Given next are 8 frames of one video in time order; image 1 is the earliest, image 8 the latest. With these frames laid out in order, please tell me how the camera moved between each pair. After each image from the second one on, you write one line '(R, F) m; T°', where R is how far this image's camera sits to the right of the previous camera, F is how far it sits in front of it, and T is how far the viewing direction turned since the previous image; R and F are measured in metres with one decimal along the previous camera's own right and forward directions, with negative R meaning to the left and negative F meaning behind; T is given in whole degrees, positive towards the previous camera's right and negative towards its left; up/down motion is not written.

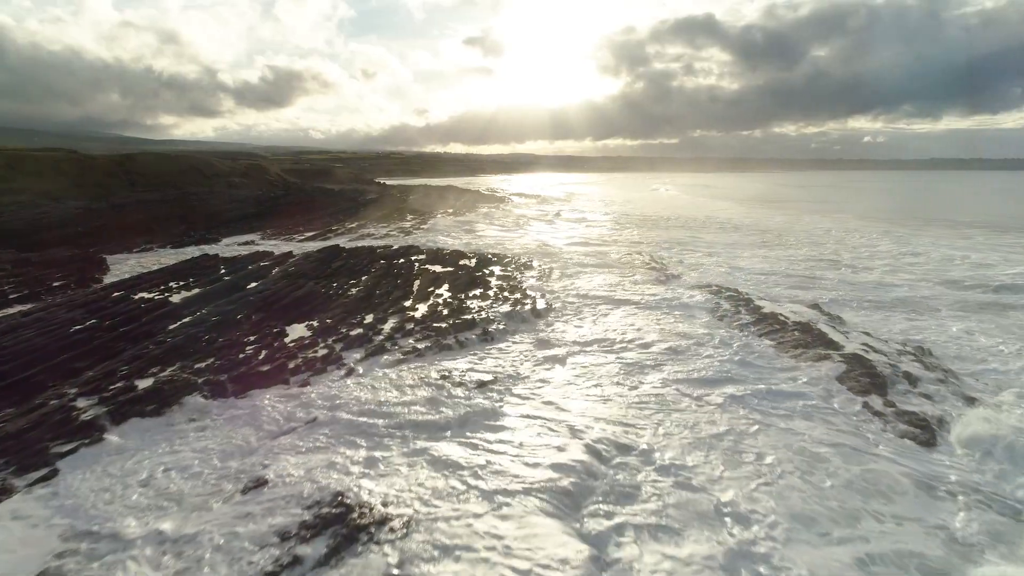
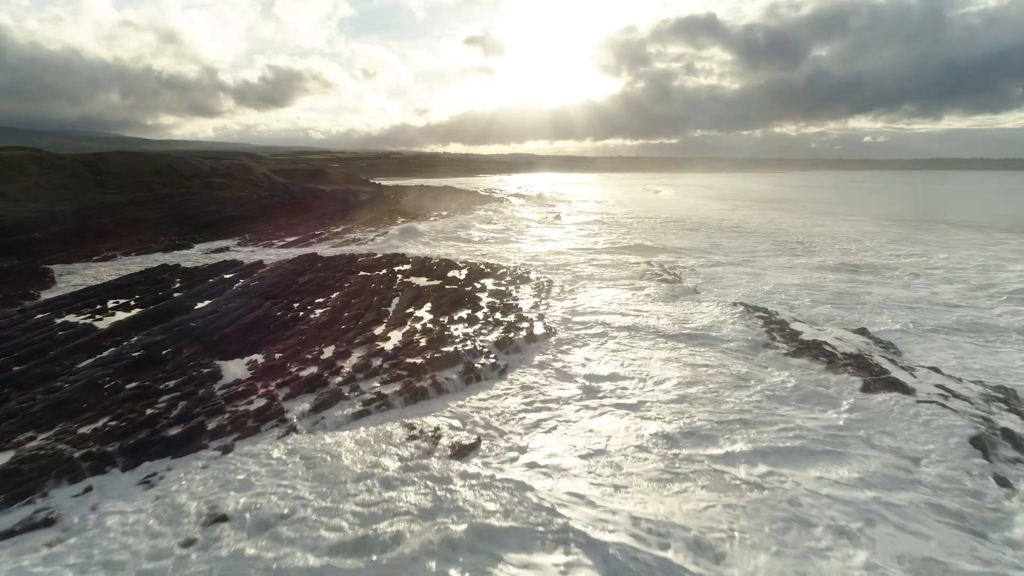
(+0.2, +2.5) m; 0°
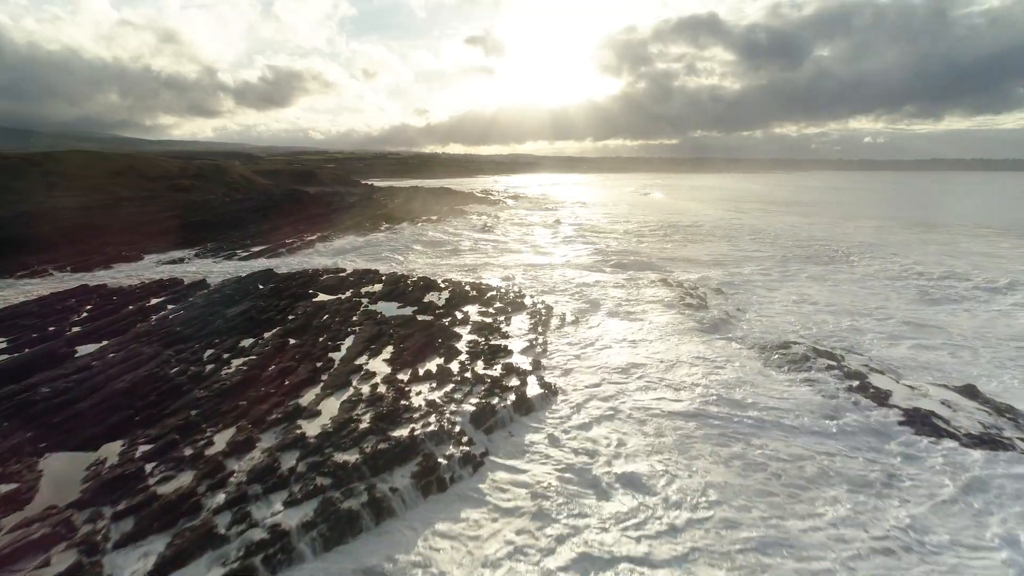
(+0.2, +3.6) m; 0°
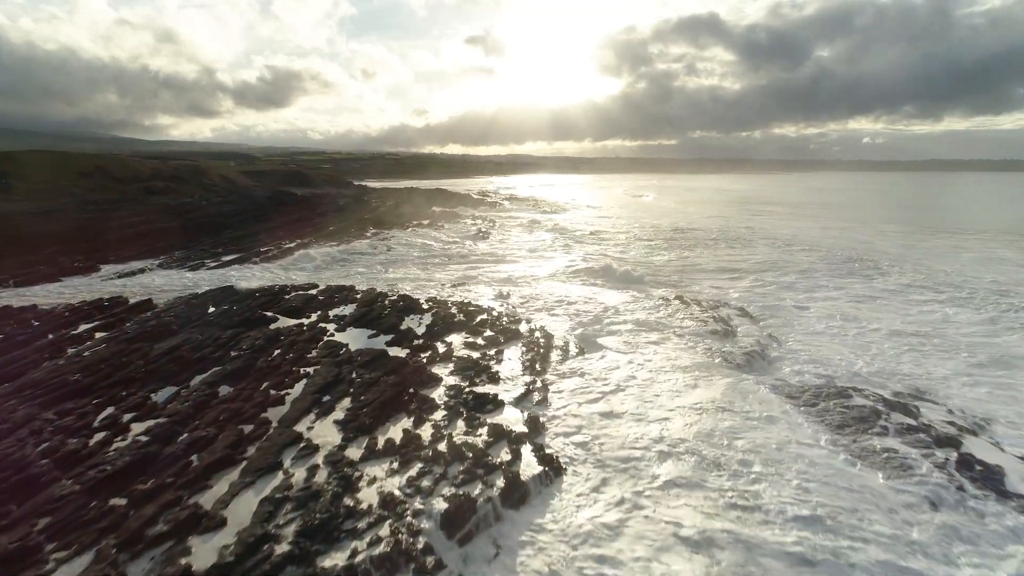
(+0.1, +2.5) m; 0°
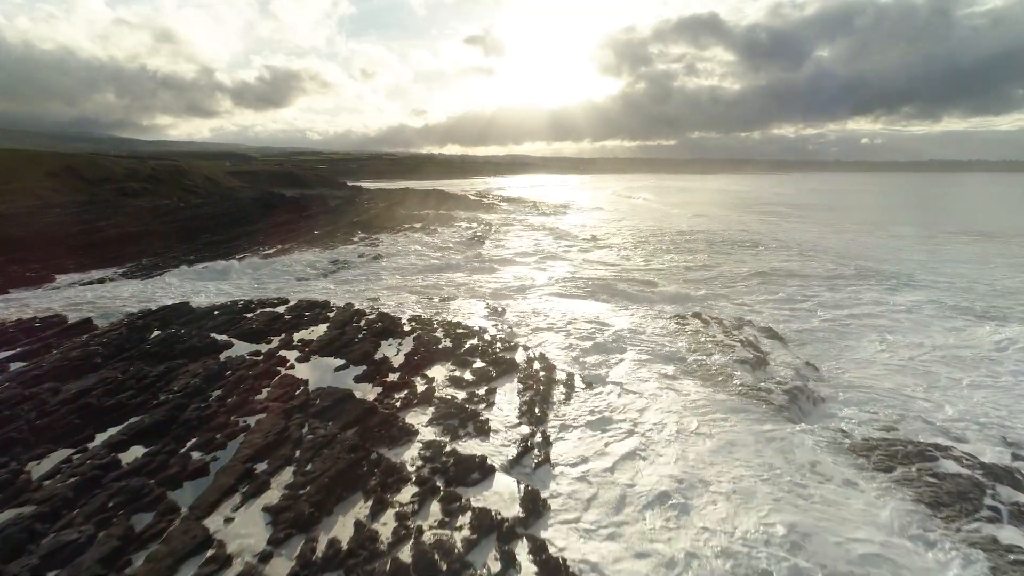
(+0.1, +2.1) m; 0°
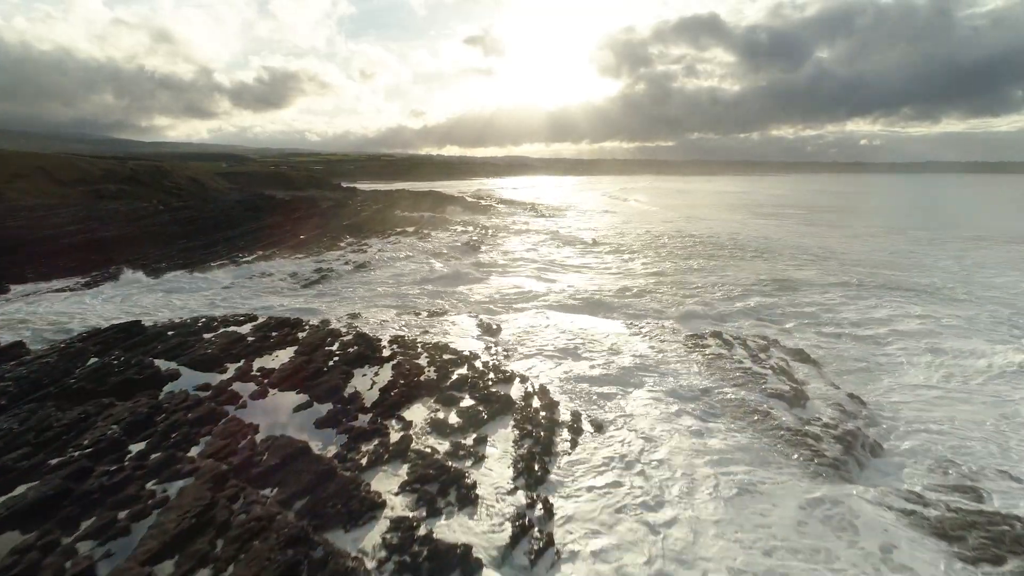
(+0.1, +1.8) m; 0°
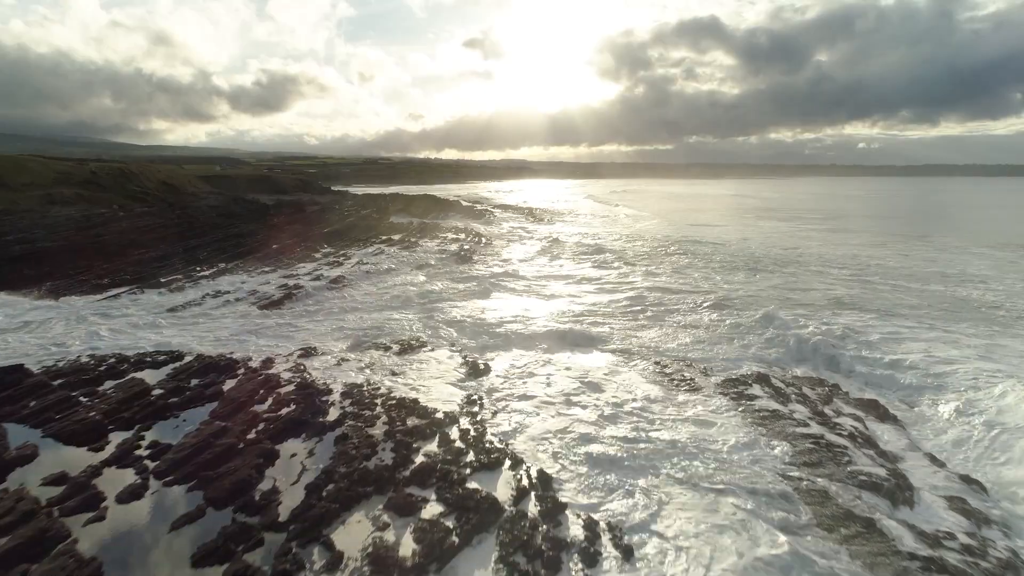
(+0.1, +3.0) m; 0°
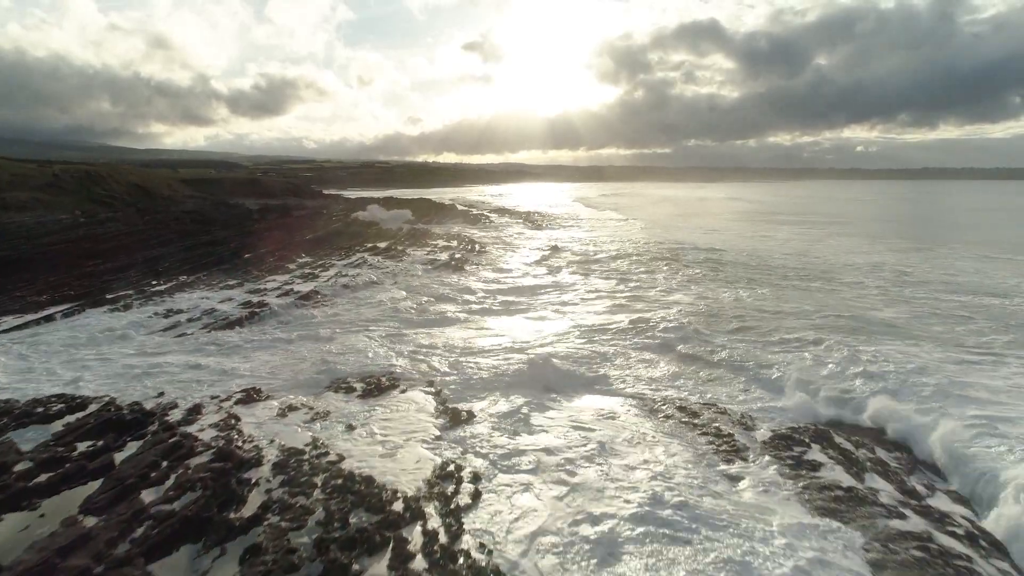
(+0.1, +2.4) m; 0°
